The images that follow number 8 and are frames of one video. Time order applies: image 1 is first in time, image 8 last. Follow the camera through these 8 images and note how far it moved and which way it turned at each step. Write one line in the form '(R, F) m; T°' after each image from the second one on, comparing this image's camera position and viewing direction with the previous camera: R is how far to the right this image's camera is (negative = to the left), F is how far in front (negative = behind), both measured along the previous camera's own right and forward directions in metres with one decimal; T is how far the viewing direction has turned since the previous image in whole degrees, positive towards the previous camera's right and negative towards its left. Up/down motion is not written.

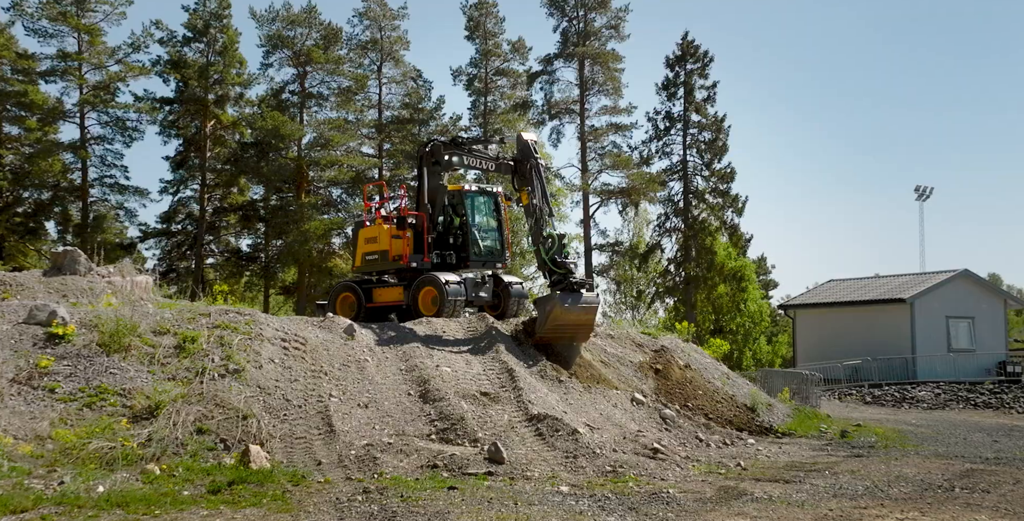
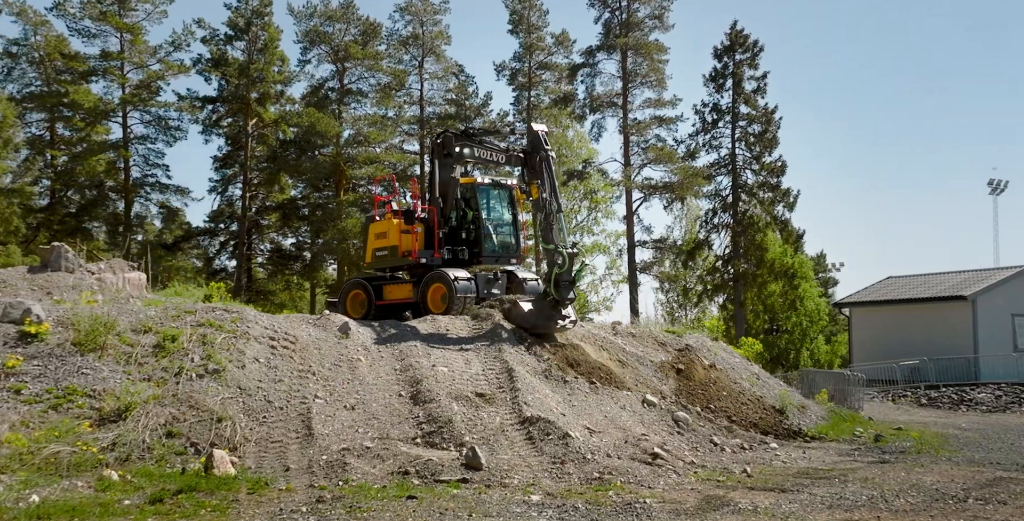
(+0.8, +0.5) m; -4°
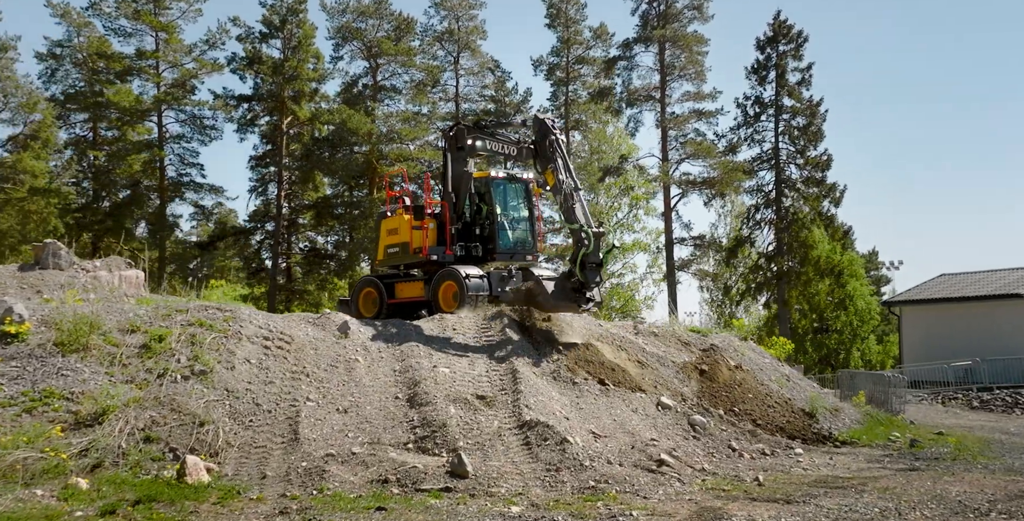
(+0.6, +0.5) m; -3°
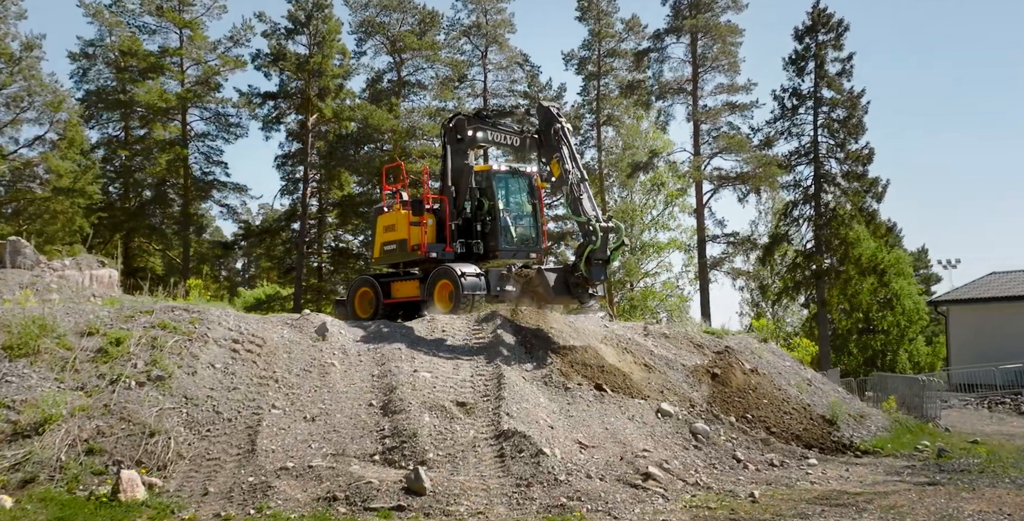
(+0.7, +0.7) m; -3°
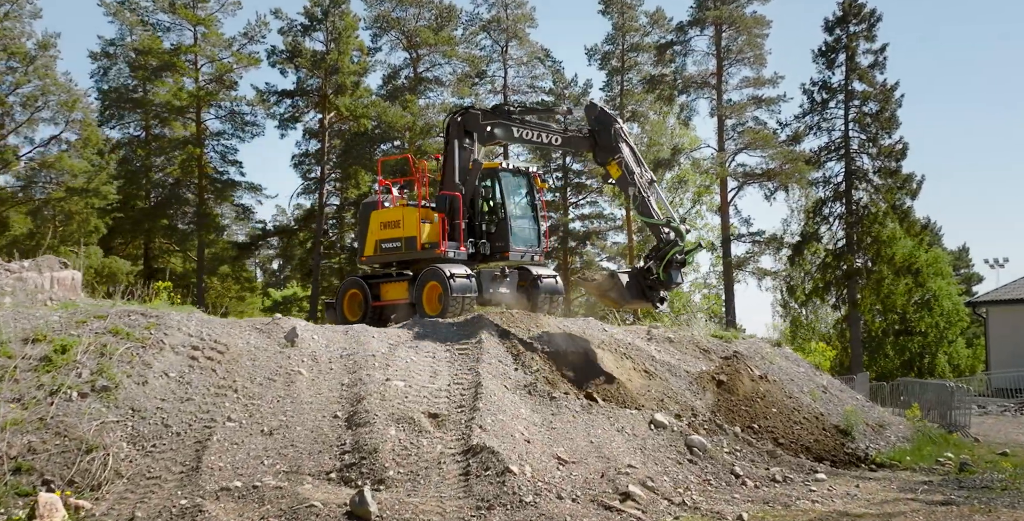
(+0.7, +0.7) m; -2°
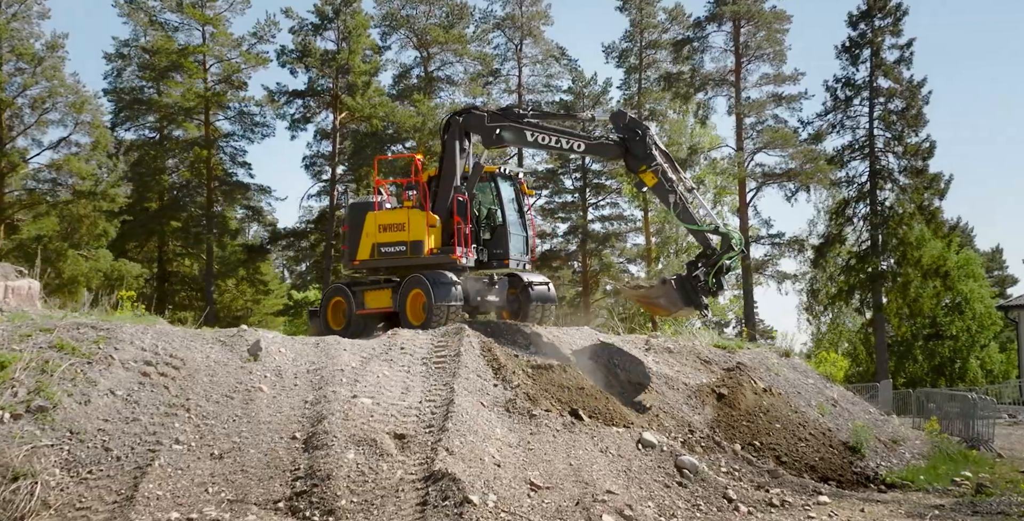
(+0.6, +0.7) m; -2°
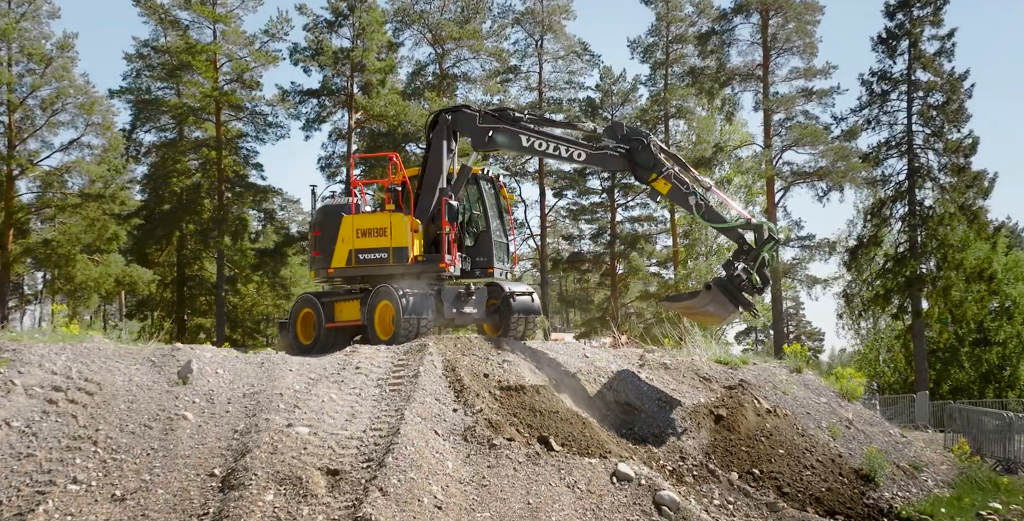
(+0.9, +1.1) m; -3°
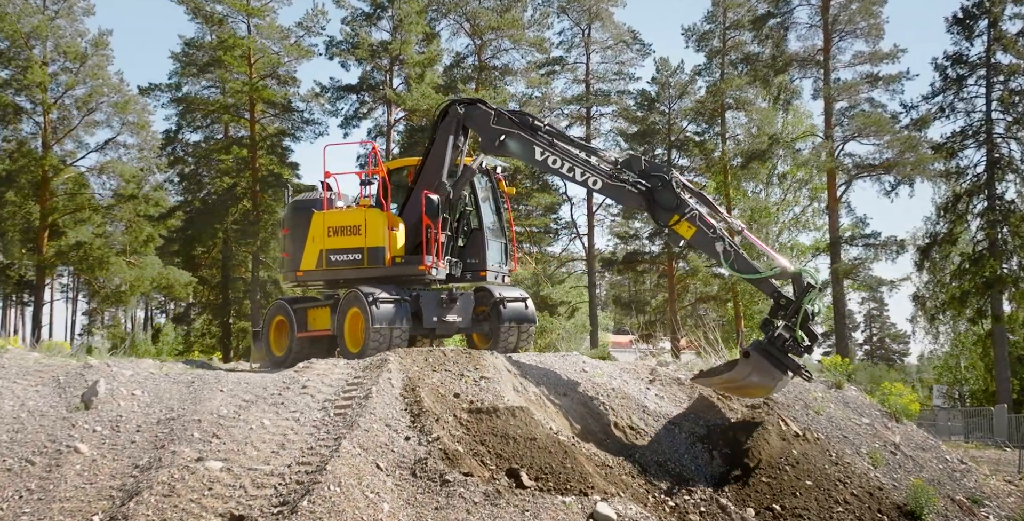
(+1.0, +1.5) m; -5°
